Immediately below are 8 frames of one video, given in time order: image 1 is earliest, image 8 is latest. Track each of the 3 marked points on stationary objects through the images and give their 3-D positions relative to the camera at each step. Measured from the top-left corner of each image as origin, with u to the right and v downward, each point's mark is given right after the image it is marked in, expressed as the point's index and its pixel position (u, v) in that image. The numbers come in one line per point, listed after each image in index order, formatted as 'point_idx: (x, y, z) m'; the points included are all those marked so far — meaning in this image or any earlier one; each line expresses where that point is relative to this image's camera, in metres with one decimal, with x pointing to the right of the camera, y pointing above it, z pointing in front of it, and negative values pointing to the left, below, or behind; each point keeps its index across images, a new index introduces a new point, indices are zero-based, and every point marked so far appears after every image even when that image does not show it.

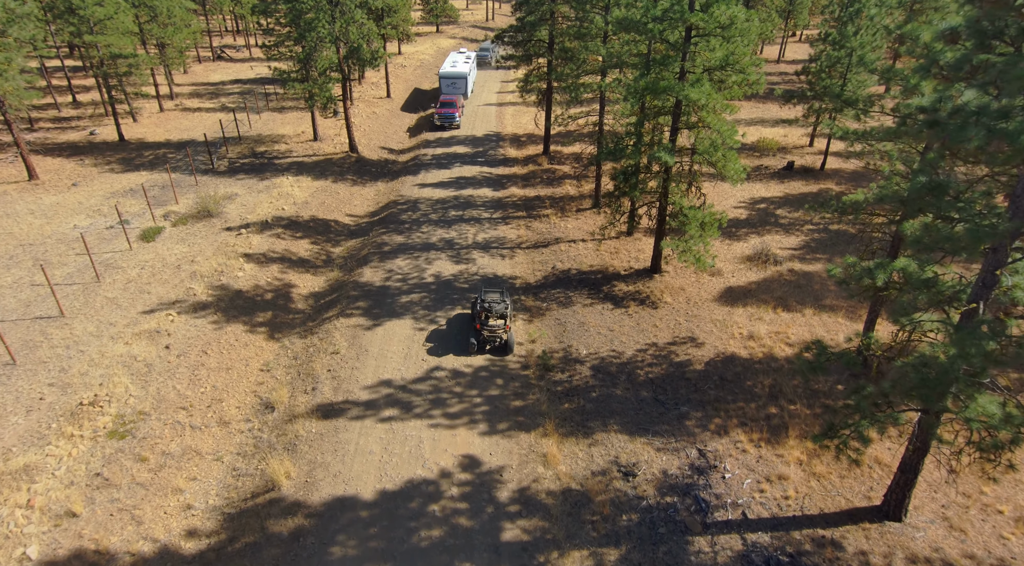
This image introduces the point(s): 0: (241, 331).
0: (-8.5, -1.5, +19.9) m
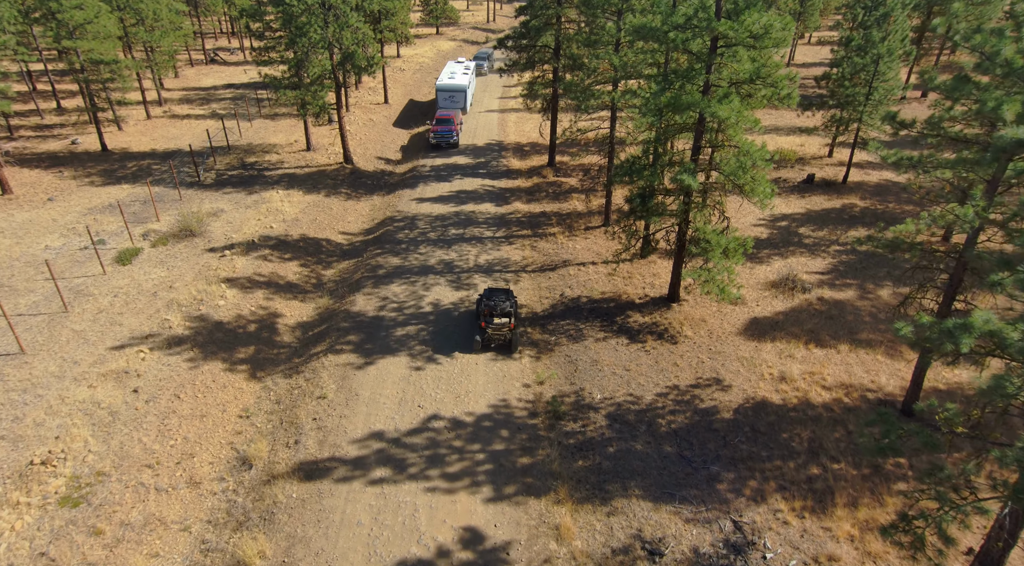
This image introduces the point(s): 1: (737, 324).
0: (-8.3, -2.5, +18.1) m
1: (+7.0, -1.3, +19.8) m
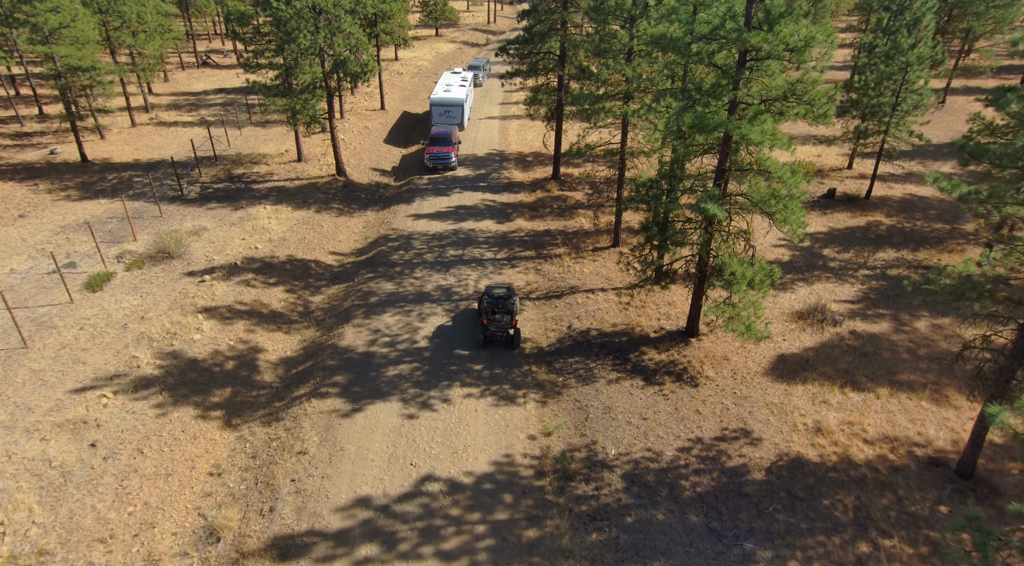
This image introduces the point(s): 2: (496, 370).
0: (-8.2, -3.5, +16.3) m
1: (+7.1, -2.3, +18.0) m
2: (-0.5, -2.5, +18.1) m
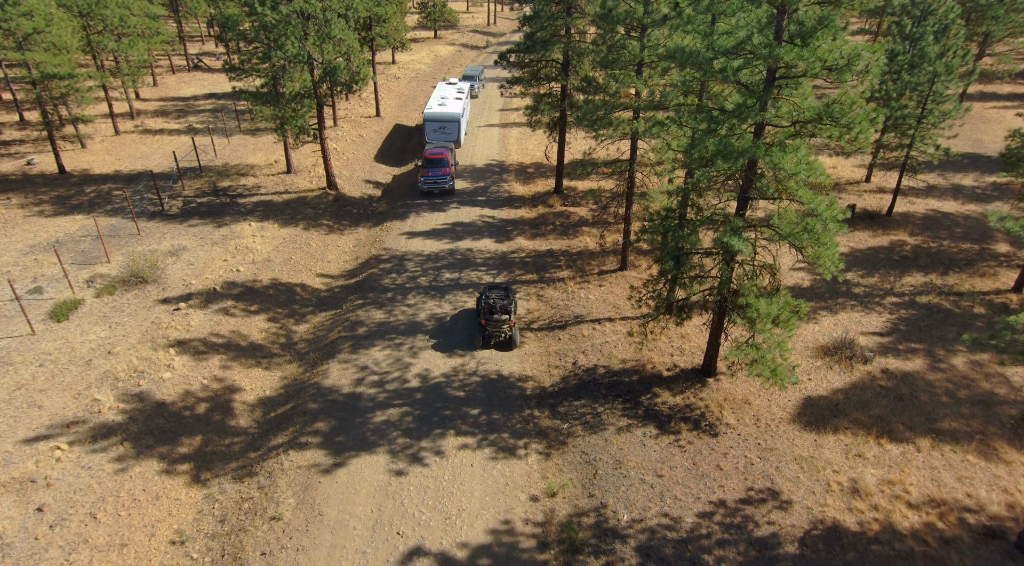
0: (-8.2, -4.4, +14.6) m
1: (+7.1, -3.2, +16.3) m
2: (-0.5, -3.4, +16.4) m
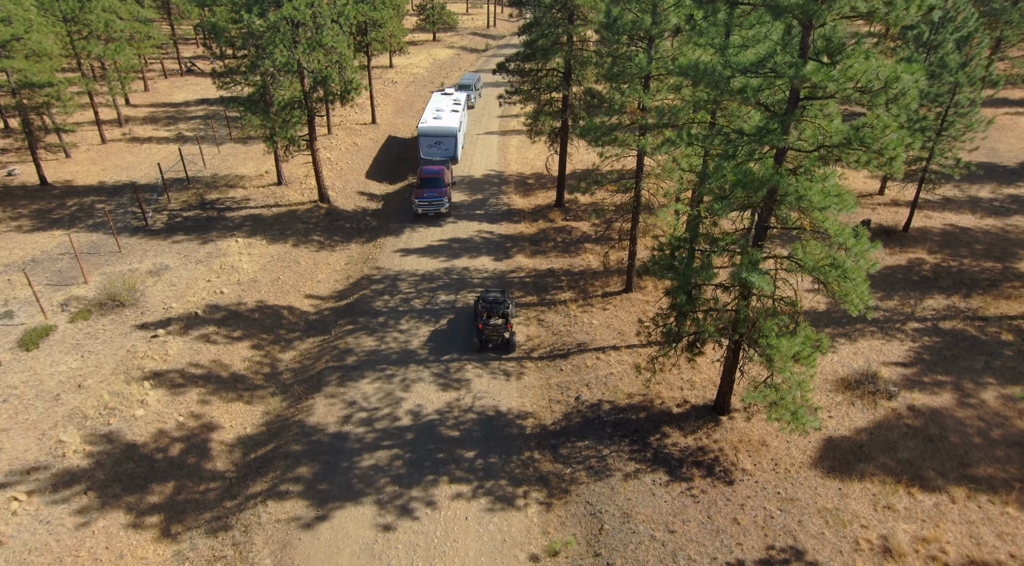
0: (-8.2, -5.2, +13.4) m
1: (+7.0, -4.0, +15.1) m
2: (-0.5, -4.2, +15.2) m
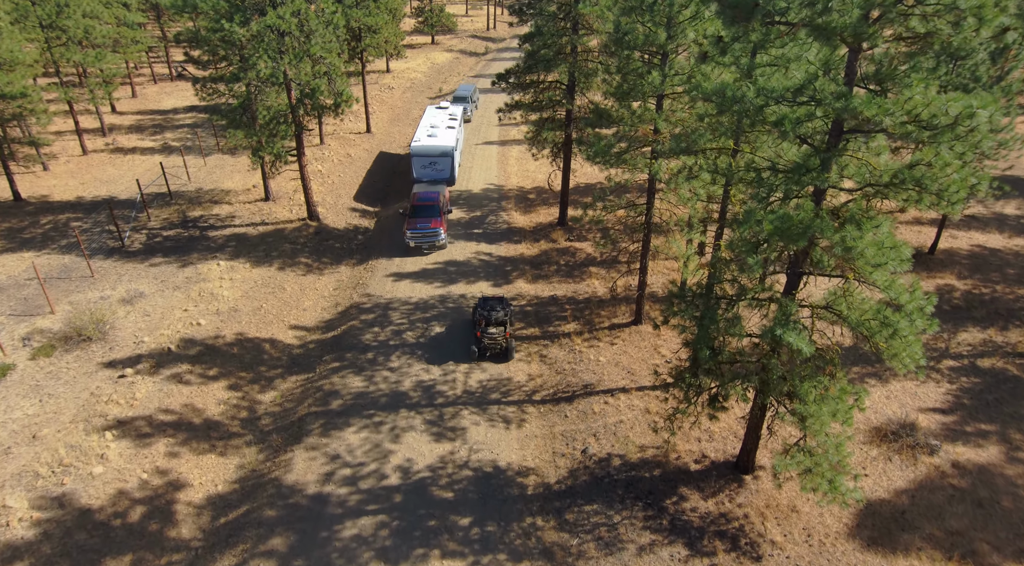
0: (-8.2, -6.1, +11.7) m
1: (+7.0, -5.0, +13.5) m
2: (-0.5, -5.2, +13.5) m
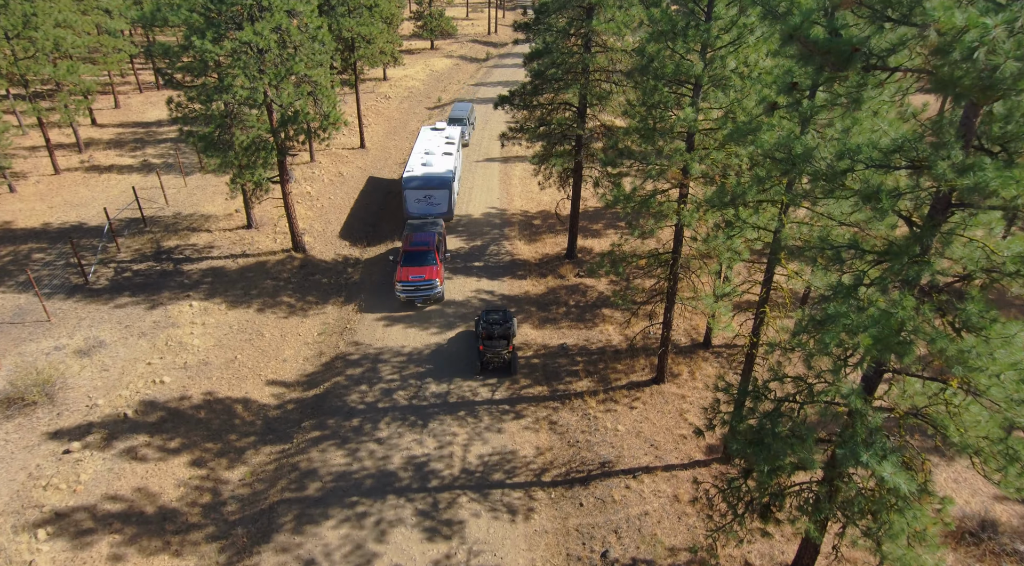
0: (-8.1, -7.6, +9.3) m
1: (+7.2, -6.5, +11.1) m
2: (-0.4, -6.7, +11.1) m
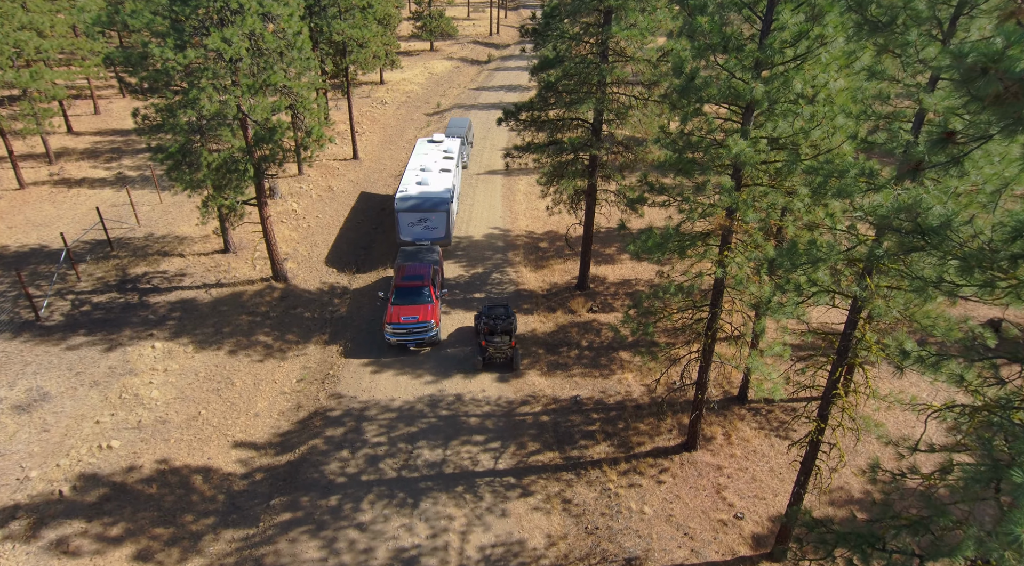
0: (-8.0, -8.8, +6.8) m
1: (+7.3, -7.7, +8.5) m
2: (-0.2, -7.9, +8.6) m
